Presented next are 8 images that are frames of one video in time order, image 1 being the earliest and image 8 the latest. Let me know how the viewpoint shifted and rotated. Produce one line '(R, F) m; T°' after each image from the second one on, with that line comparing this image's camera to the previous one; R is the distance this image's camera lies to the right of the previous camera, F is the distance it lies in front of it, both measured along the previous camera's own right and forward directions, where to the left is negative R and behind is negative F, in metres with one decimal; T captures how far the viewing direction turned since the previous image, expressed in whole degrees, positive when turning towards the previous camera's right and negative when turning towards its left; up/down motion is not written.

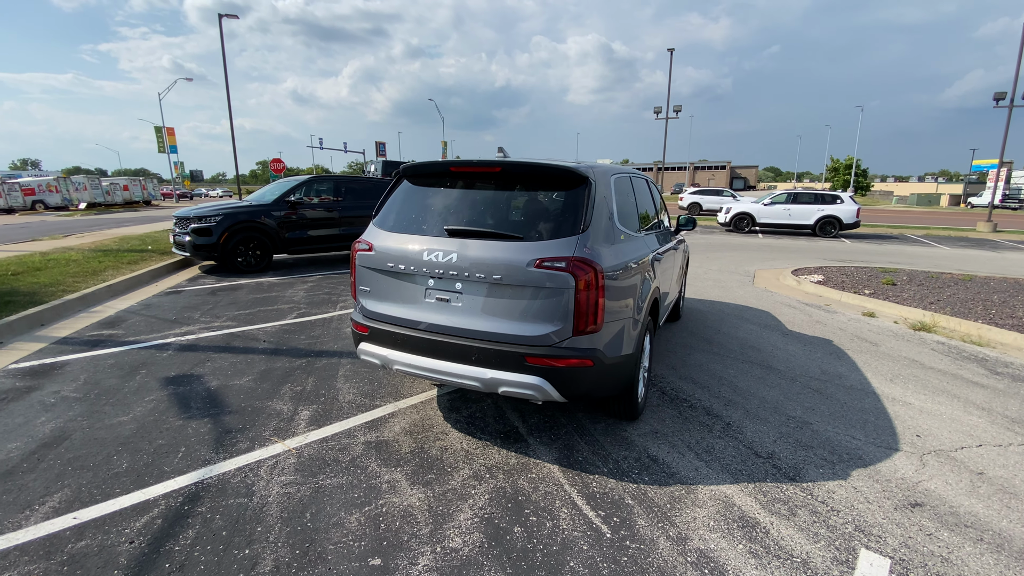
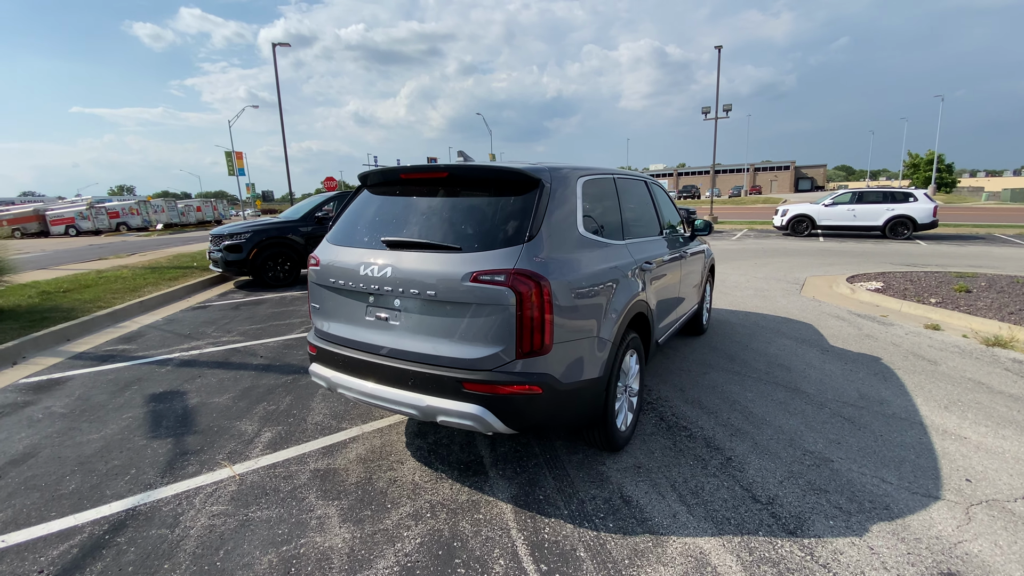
(+0.6, +0.3) m; -7°
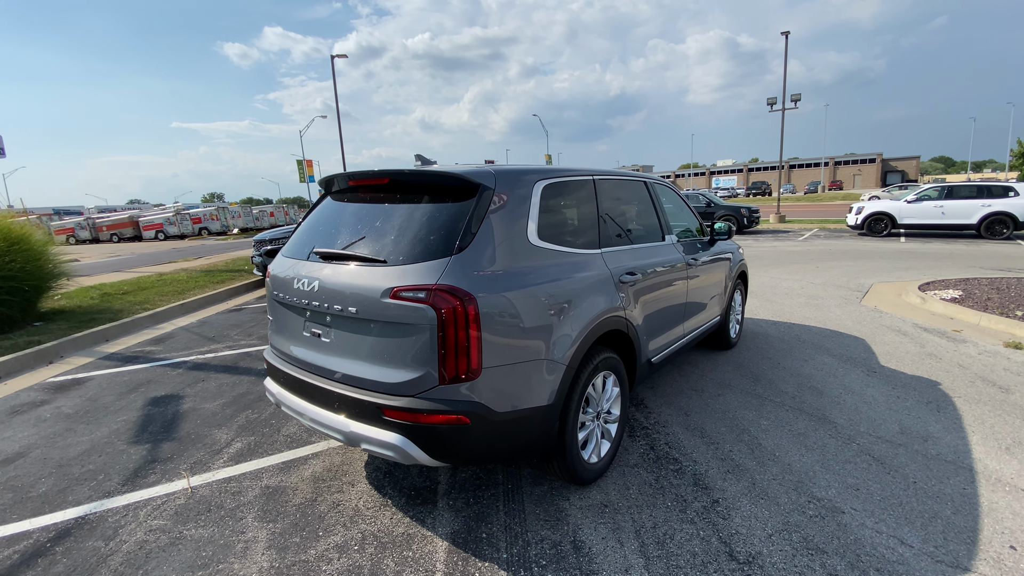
(+0.6, +0.3) m; -7°
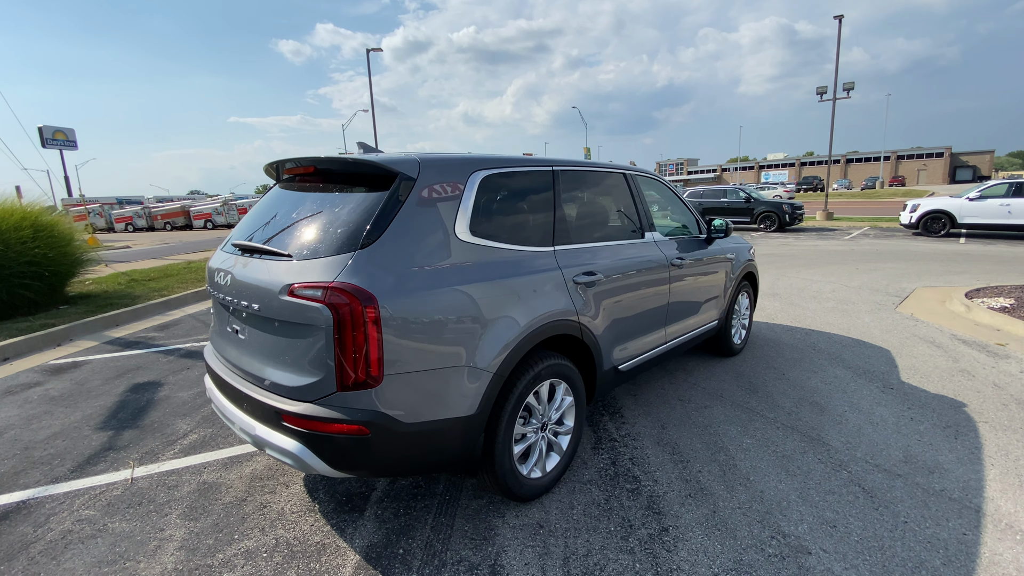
(+0.6, +0.2) m; -5°
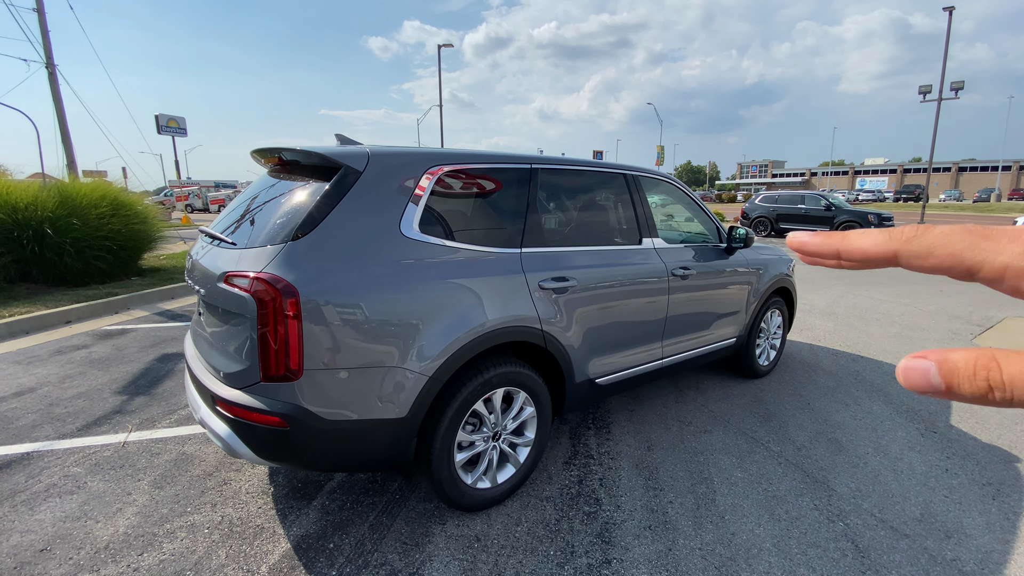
(+0.6, +0.2) m; -8°
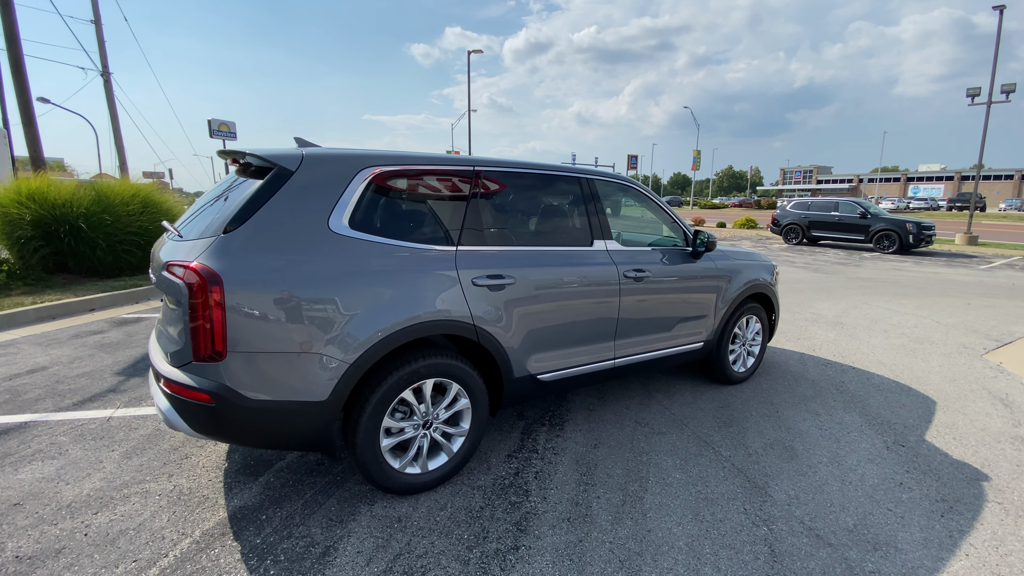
(+0.6, -0.1) m; -4°
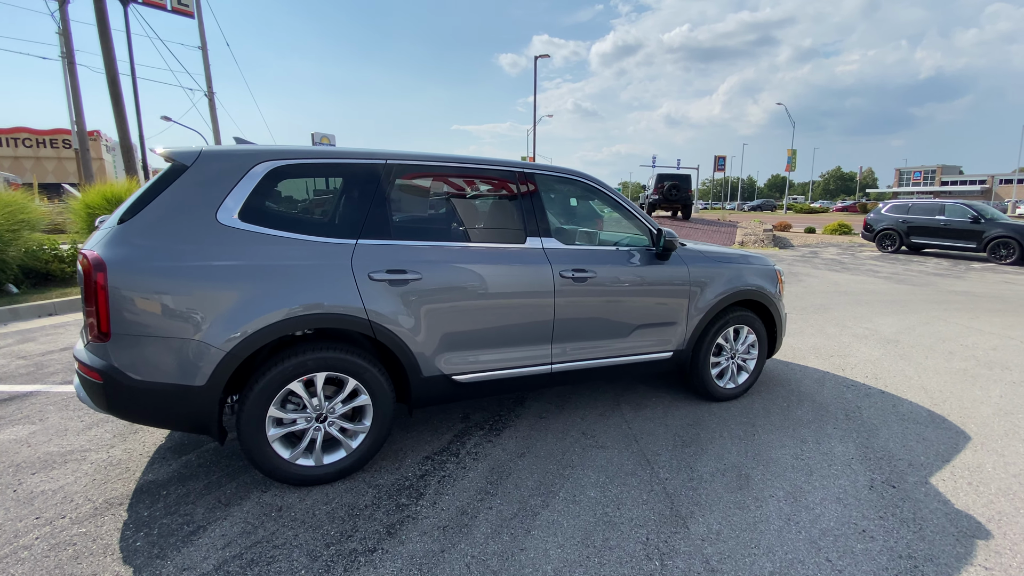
(+1.0, +0.2) m; -10°
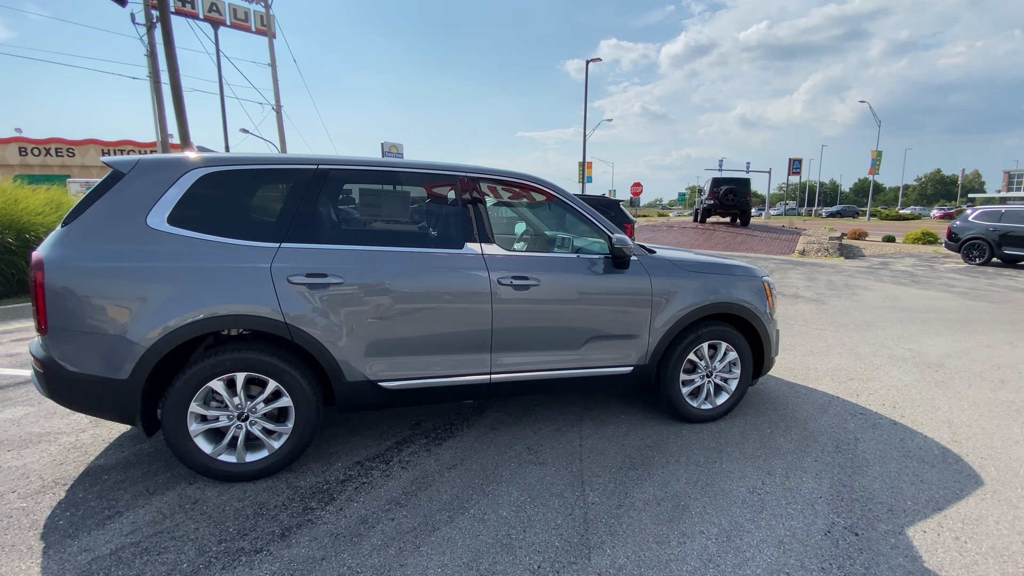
(+0.8, +0.1) m; -8°
